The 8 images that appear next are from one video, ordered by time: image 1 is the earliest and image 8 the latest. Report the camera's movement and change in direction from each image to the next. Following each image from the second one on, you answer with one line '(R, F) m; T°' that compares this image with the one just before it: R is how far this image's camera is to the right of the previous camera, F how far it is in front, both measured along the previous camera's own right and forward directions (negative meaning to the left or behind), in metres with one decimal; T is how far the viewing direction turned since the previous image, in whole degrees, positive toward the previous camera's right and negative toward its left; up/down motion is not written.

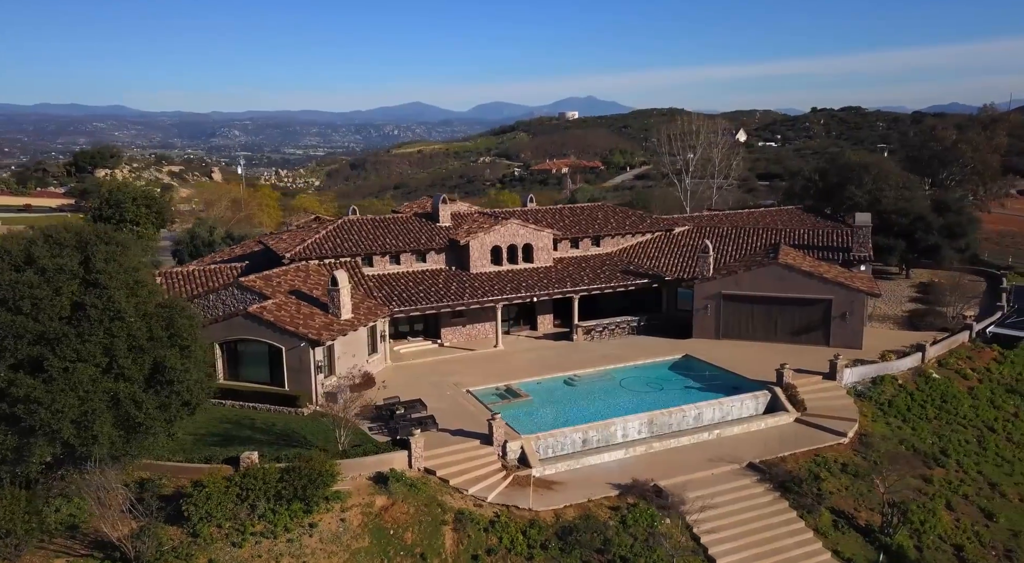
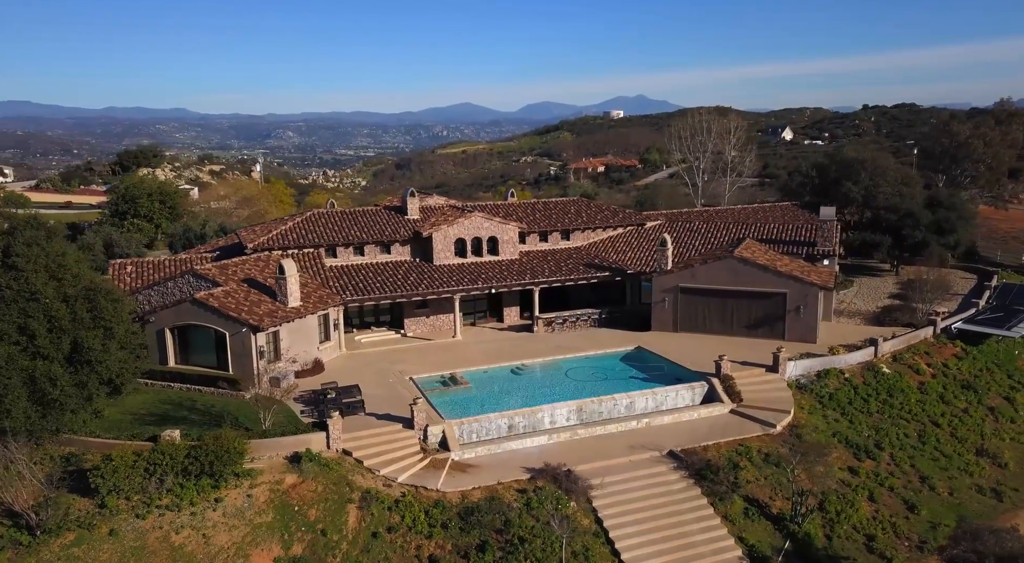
(+3.1, -0.2) m; -2°
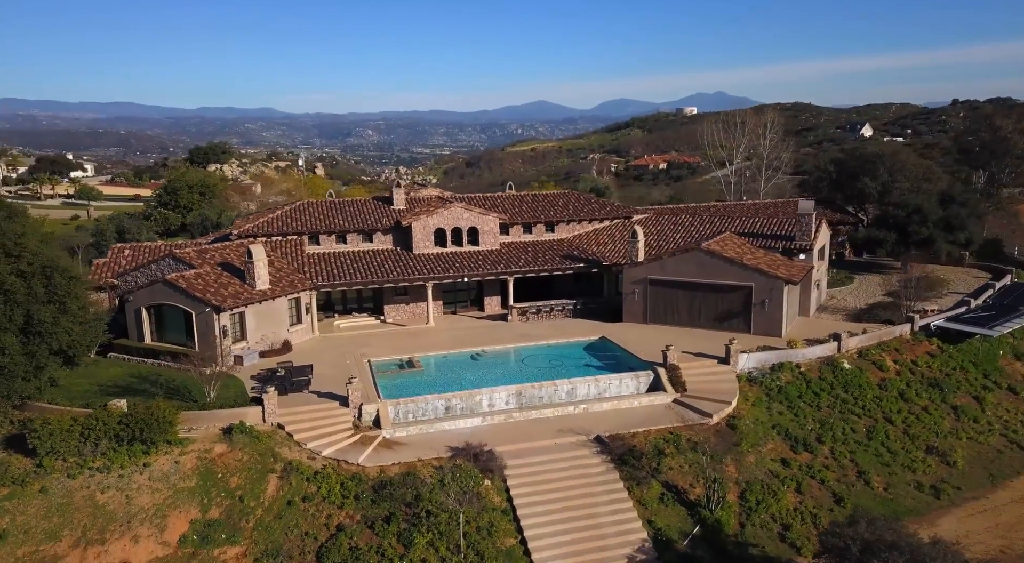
(+3.5, -0.3) m; -4°
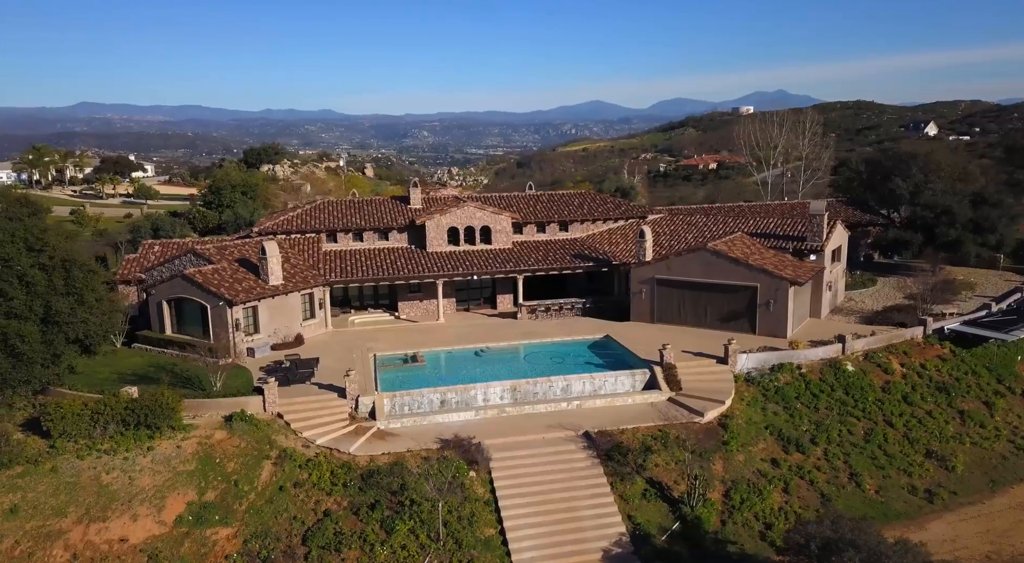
(+1.5, -0.4) m; -3°
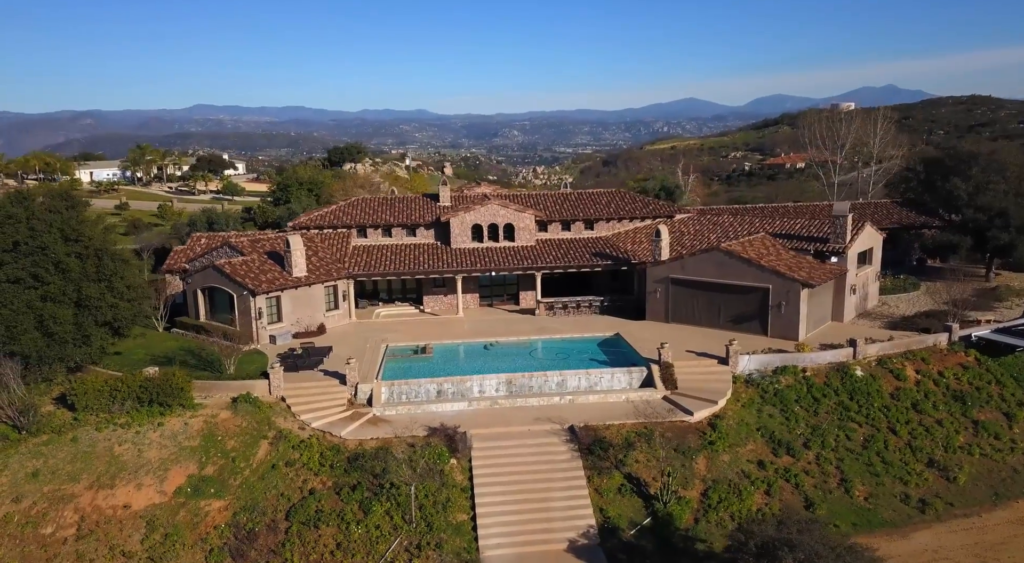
(+2.4, -0.4) m; -6°
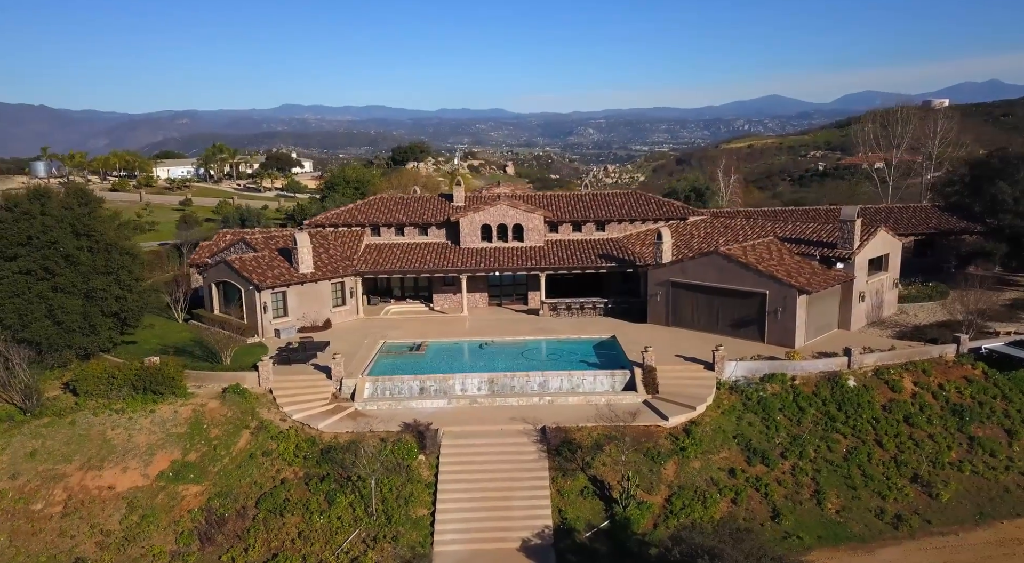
(+2.5, -0.2) m; -5°
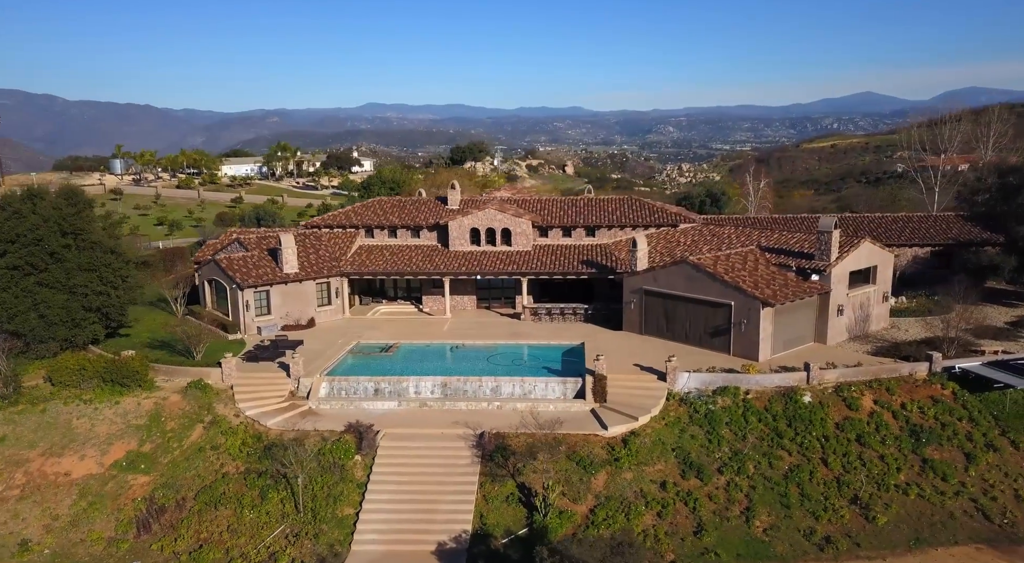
(+3.4, -0.2) m; -4°
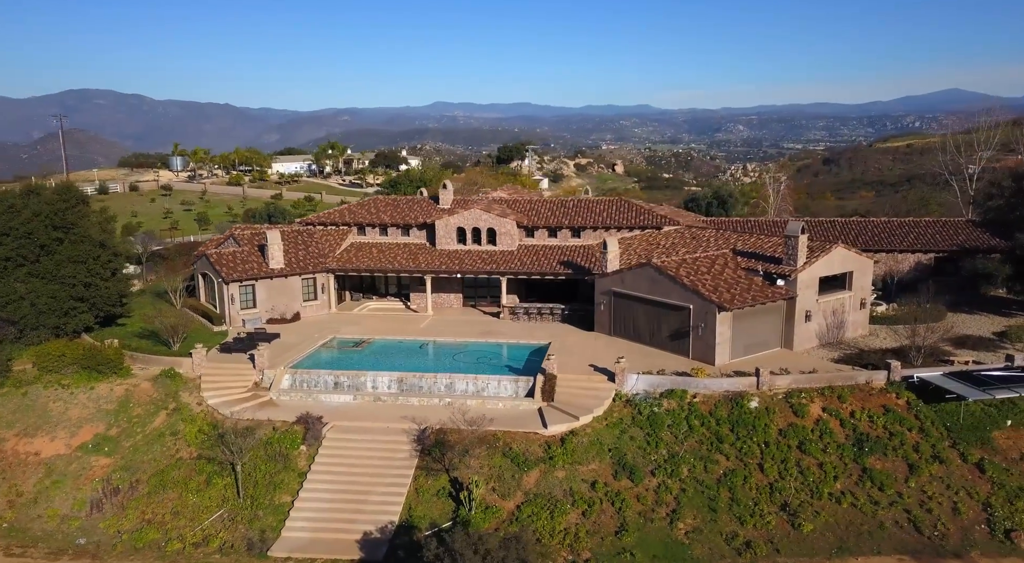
(+3.1, -0.5) m; -3°
